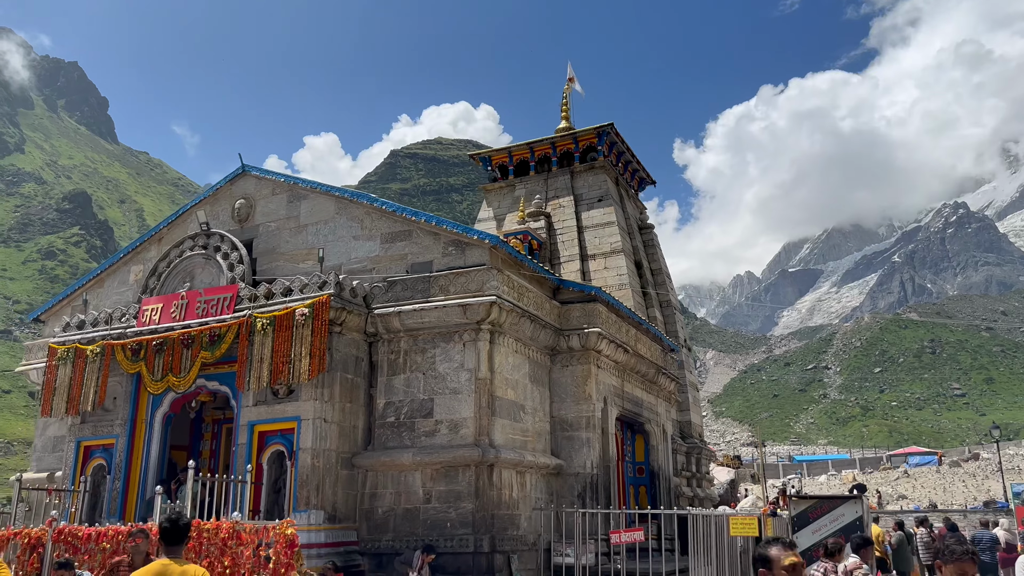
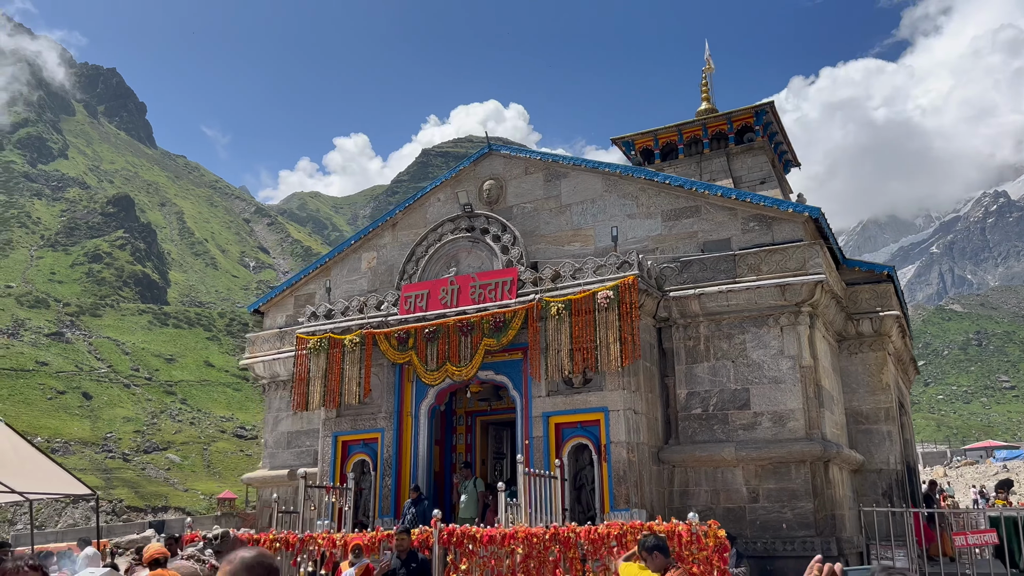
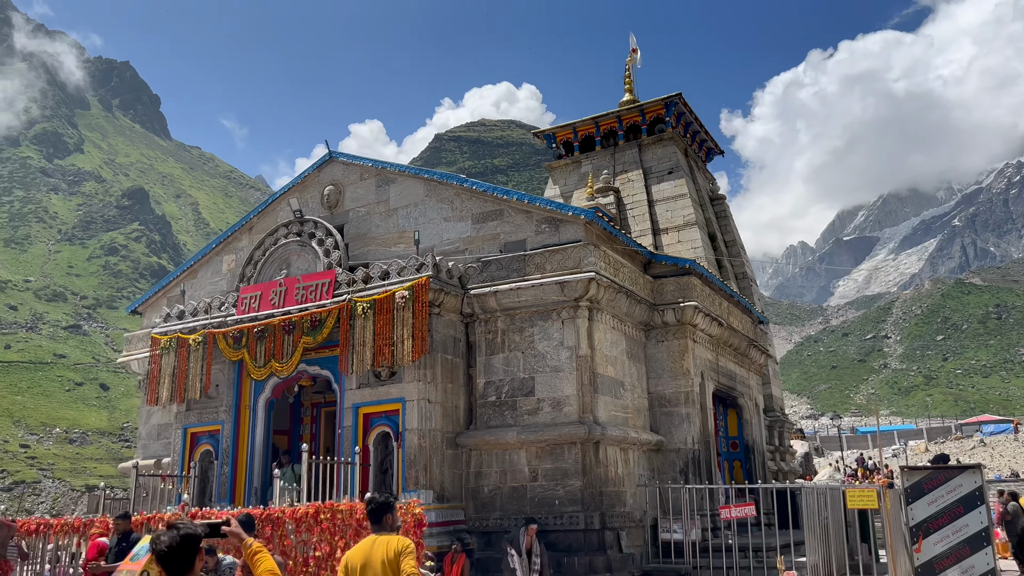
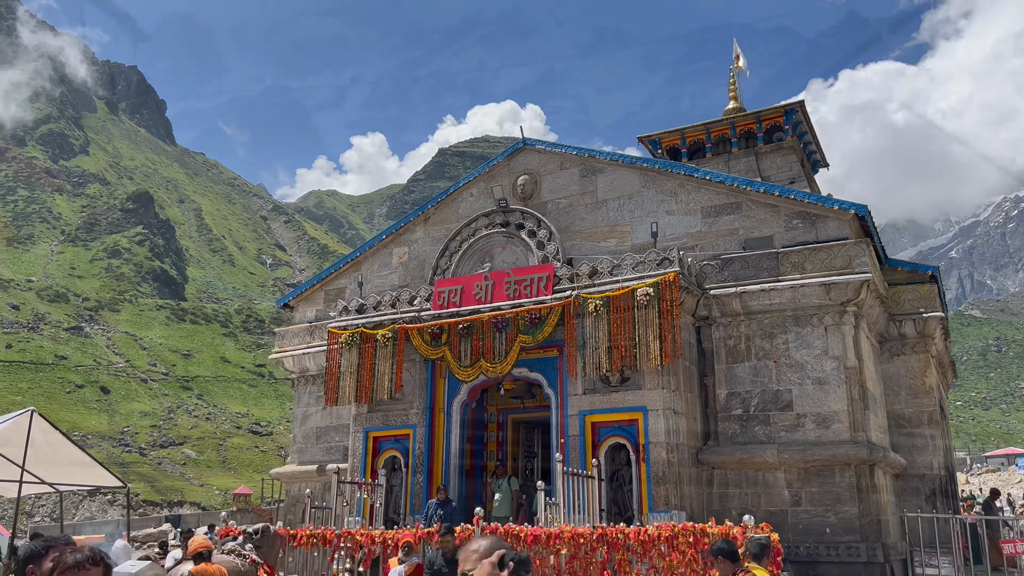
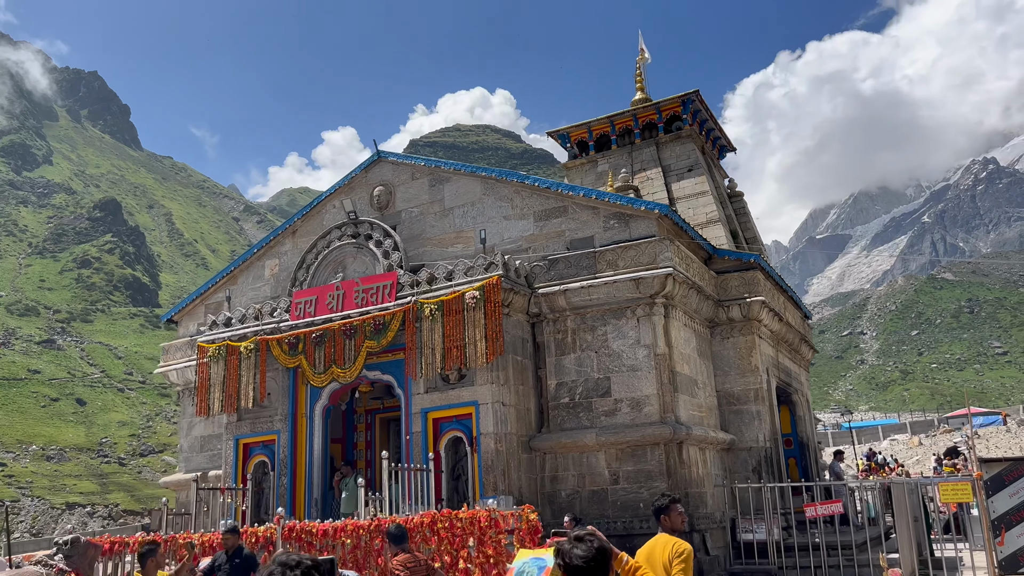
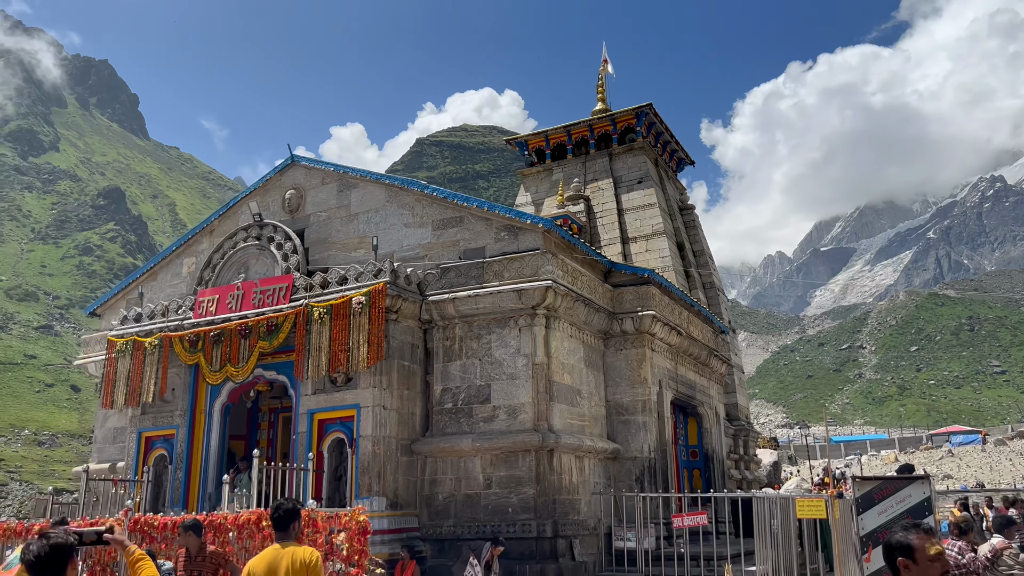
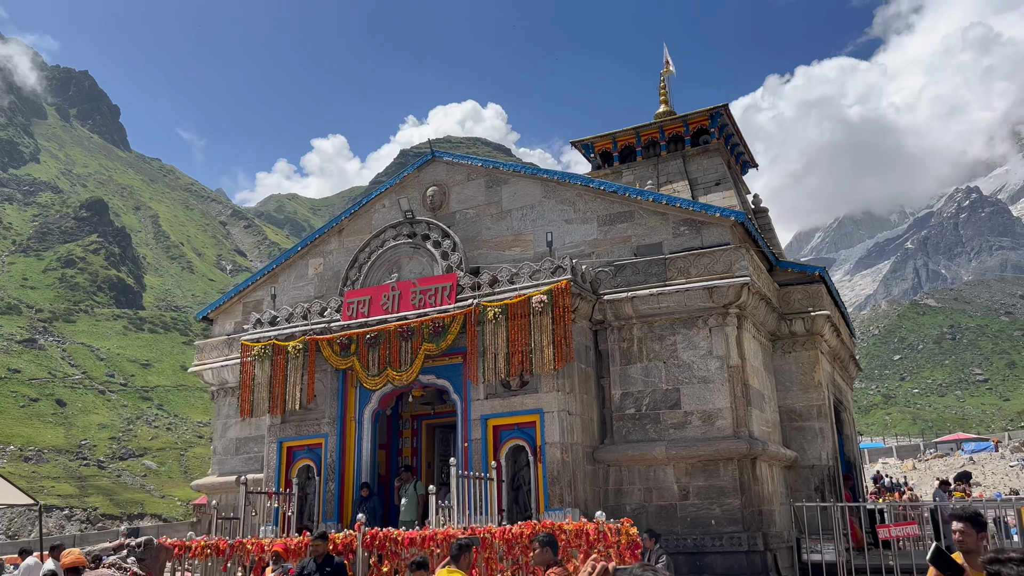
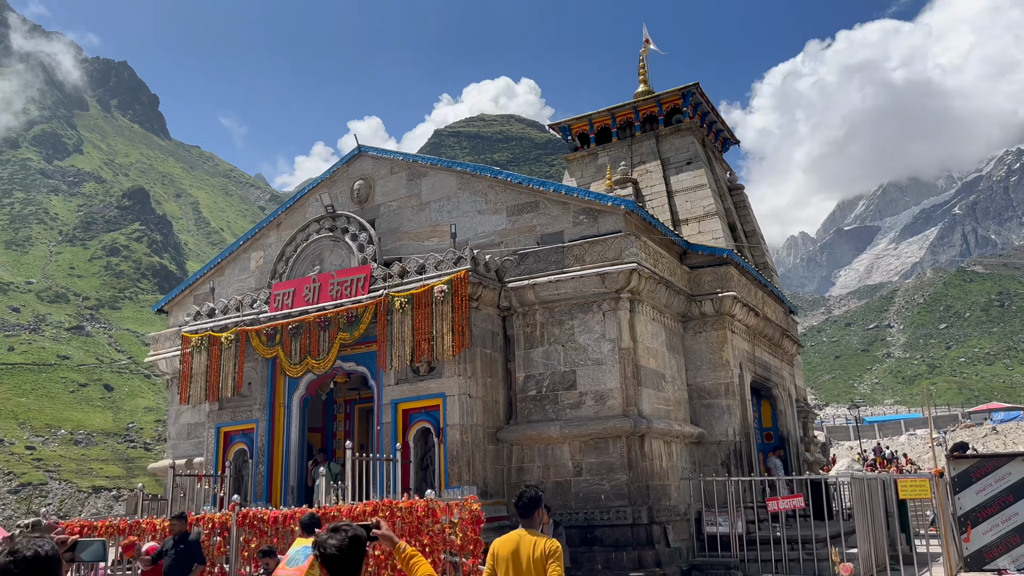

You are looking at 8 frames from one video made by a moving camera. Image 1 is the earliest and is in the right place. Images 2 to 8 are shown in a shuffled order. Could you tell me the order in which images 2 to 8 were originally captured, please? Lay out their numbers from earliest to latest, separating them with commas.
6, 3, 8, 5, 7, 2, 4
